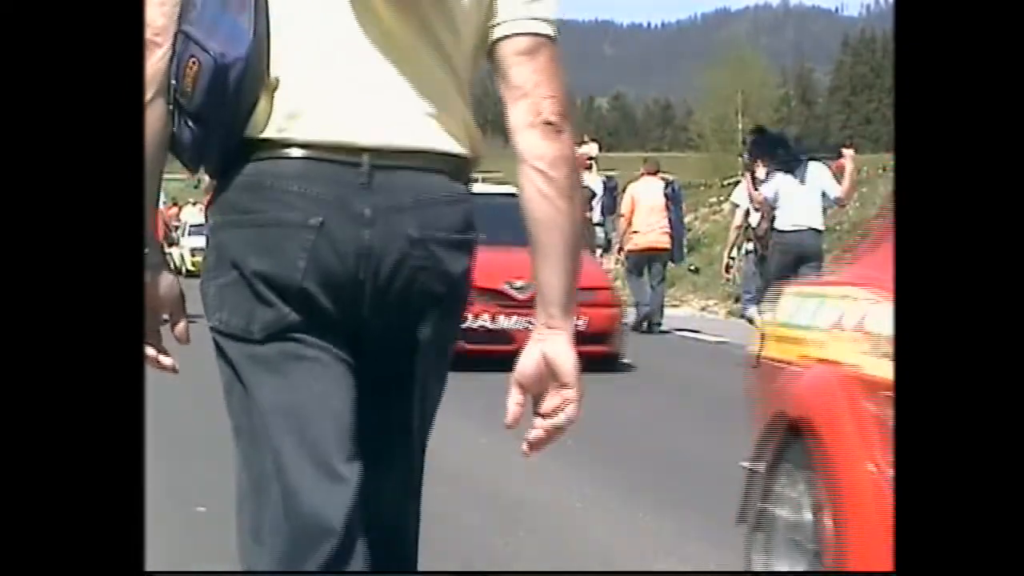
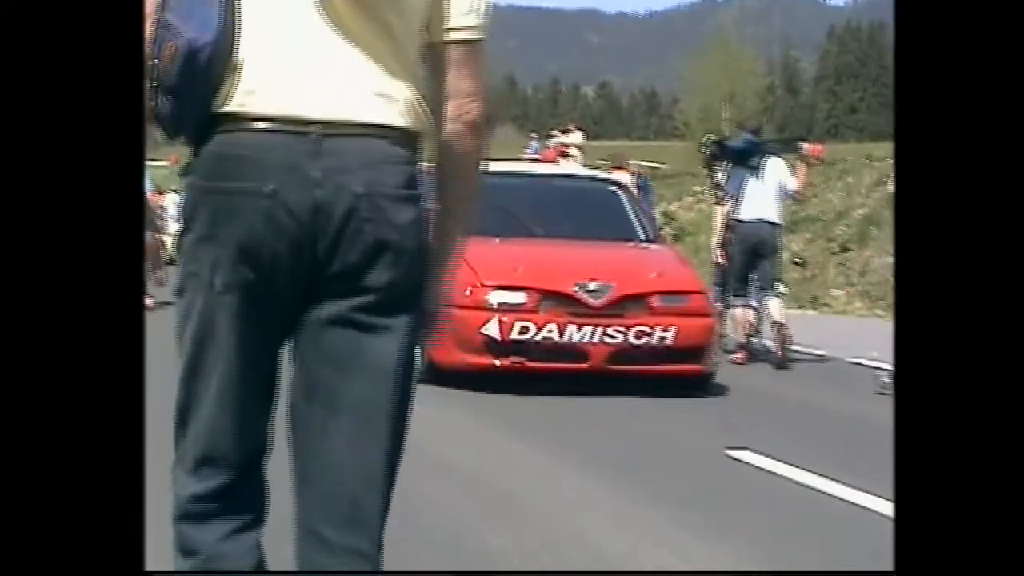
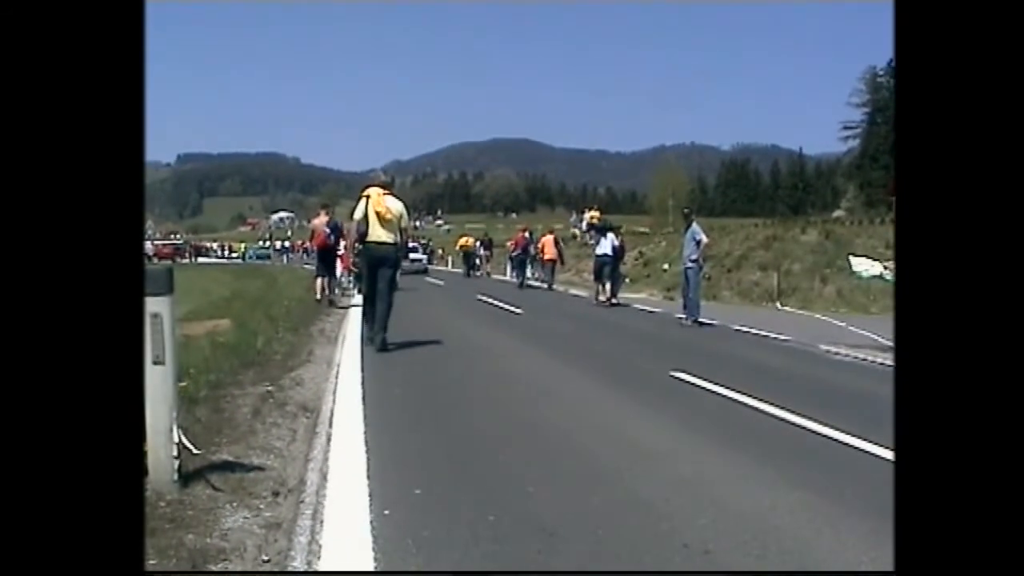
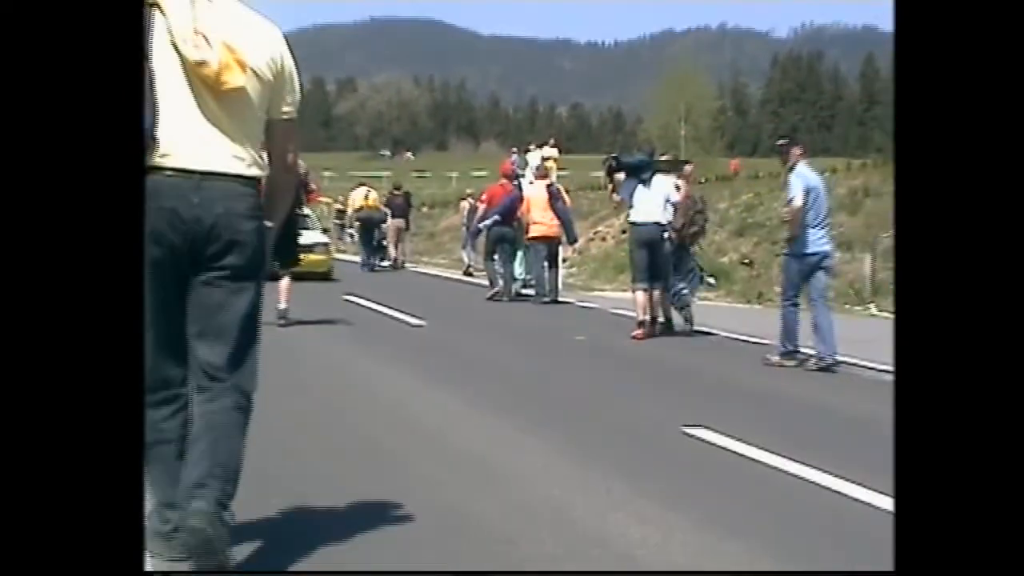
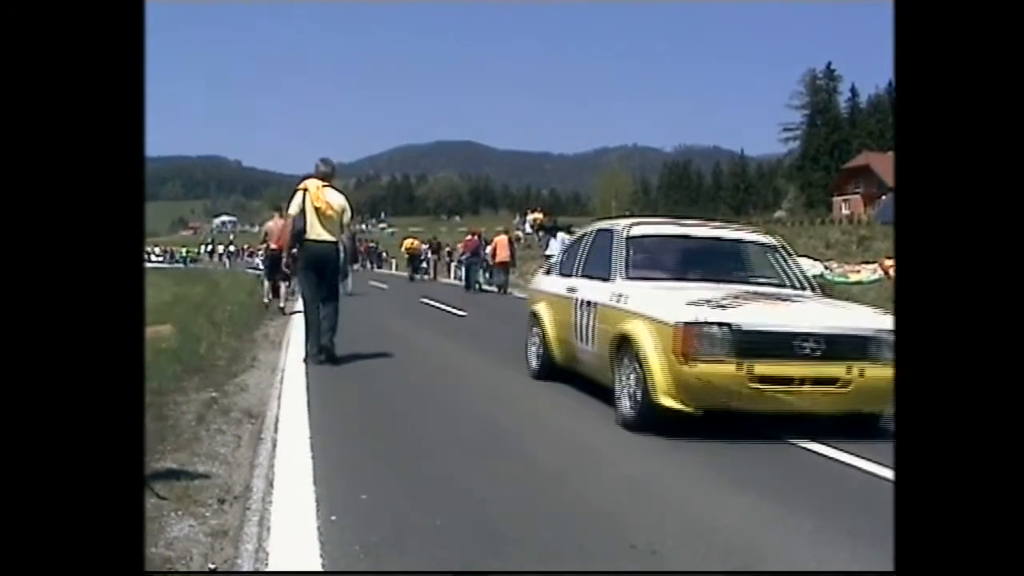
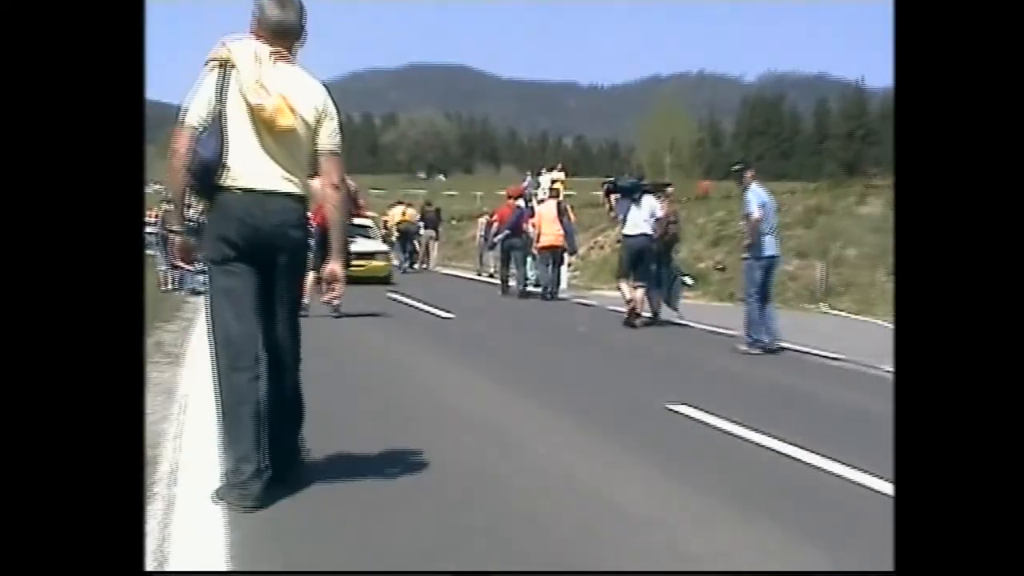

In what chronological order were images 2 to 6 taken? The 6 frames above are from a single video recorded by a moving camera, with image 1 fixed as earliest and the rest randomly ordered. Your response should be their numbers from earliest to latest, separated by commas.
2, 4, 6, 5, 3
